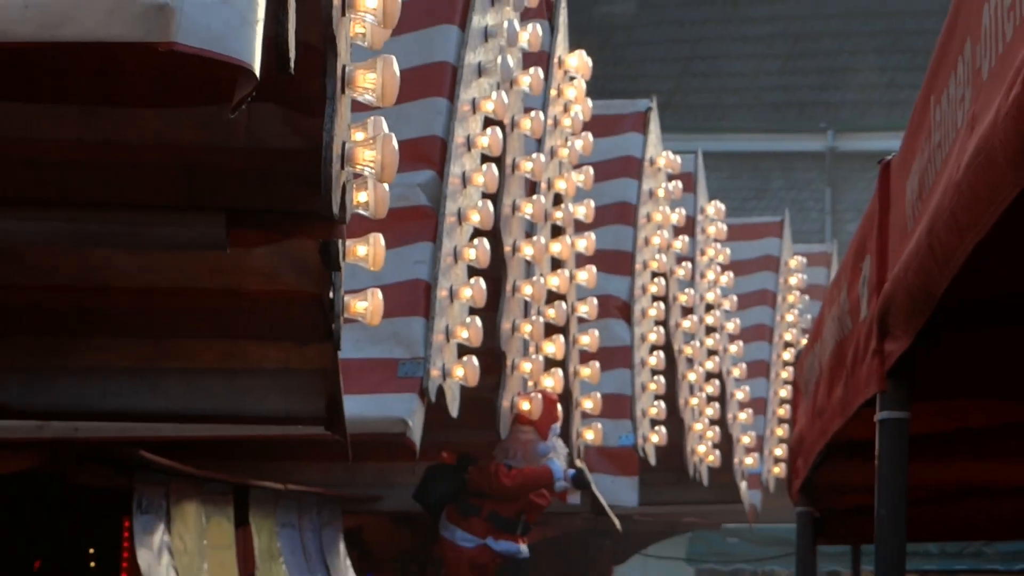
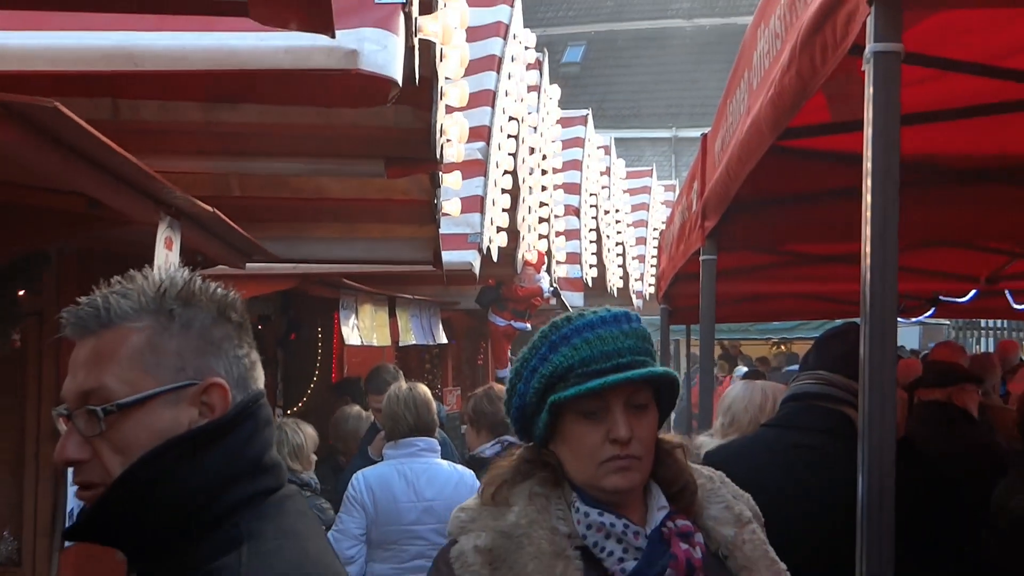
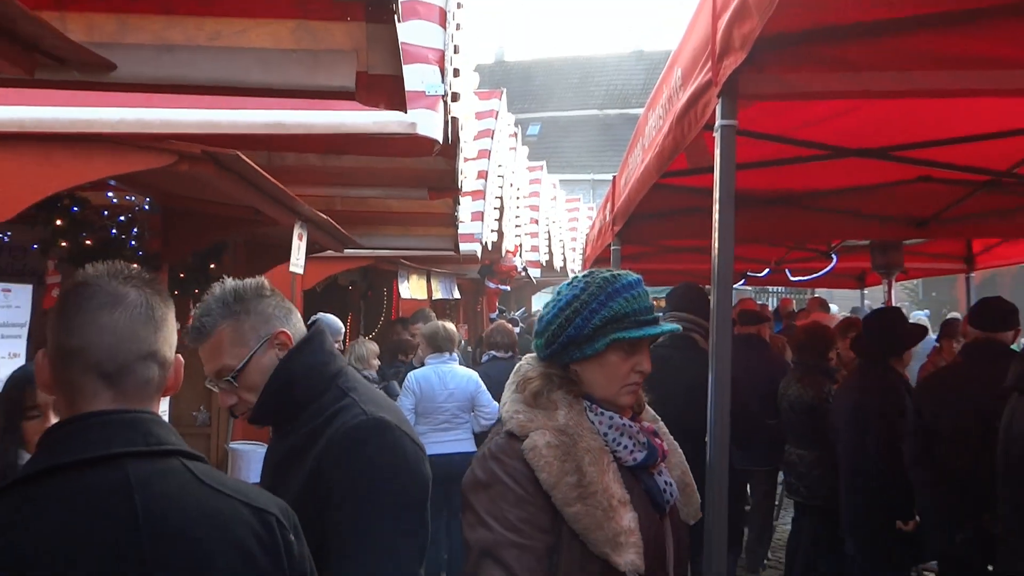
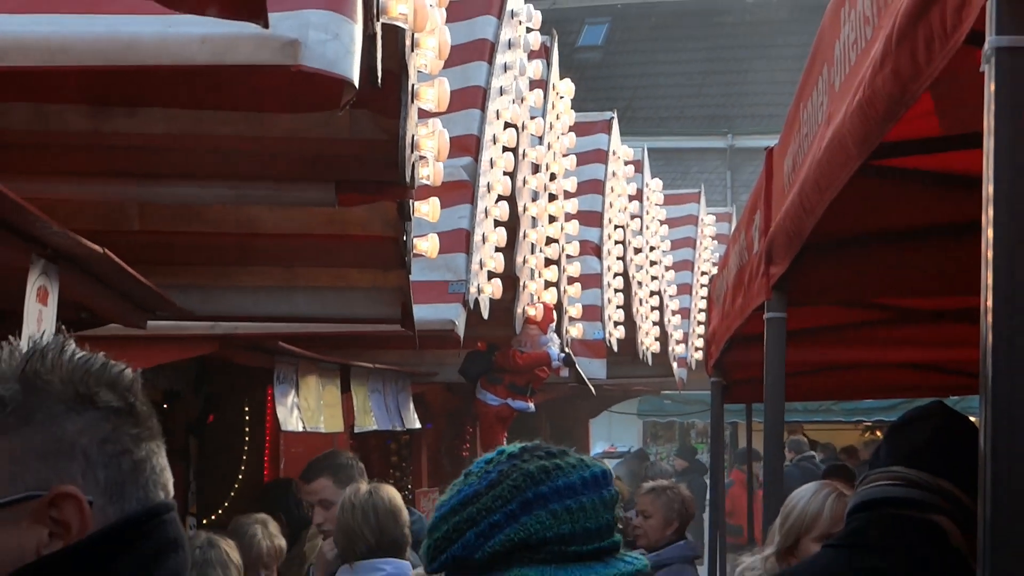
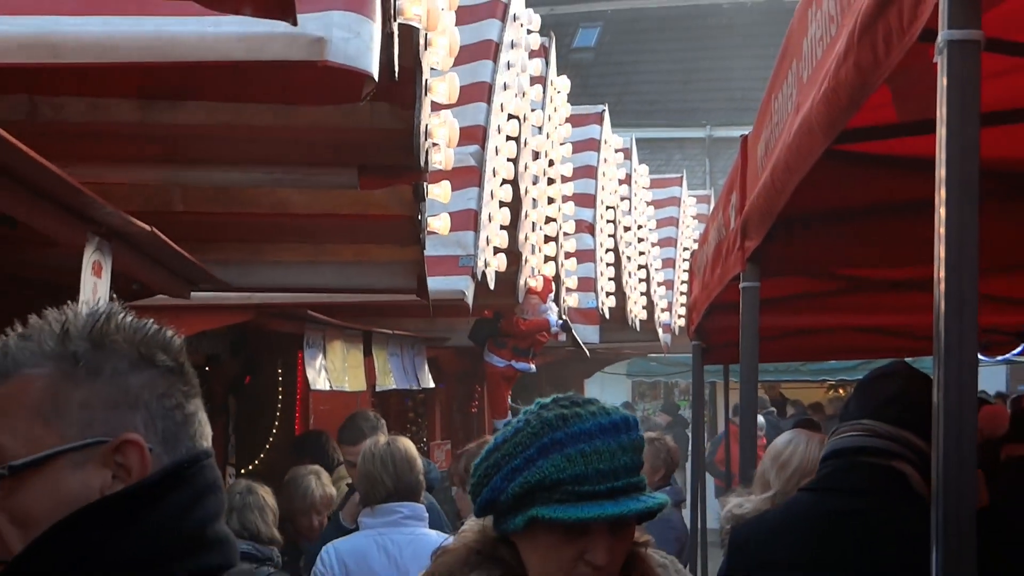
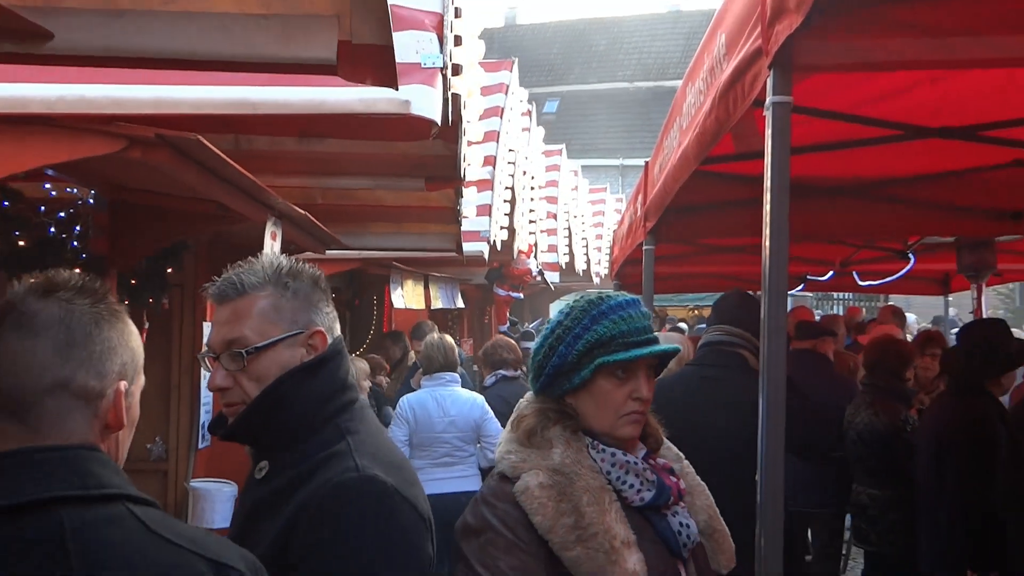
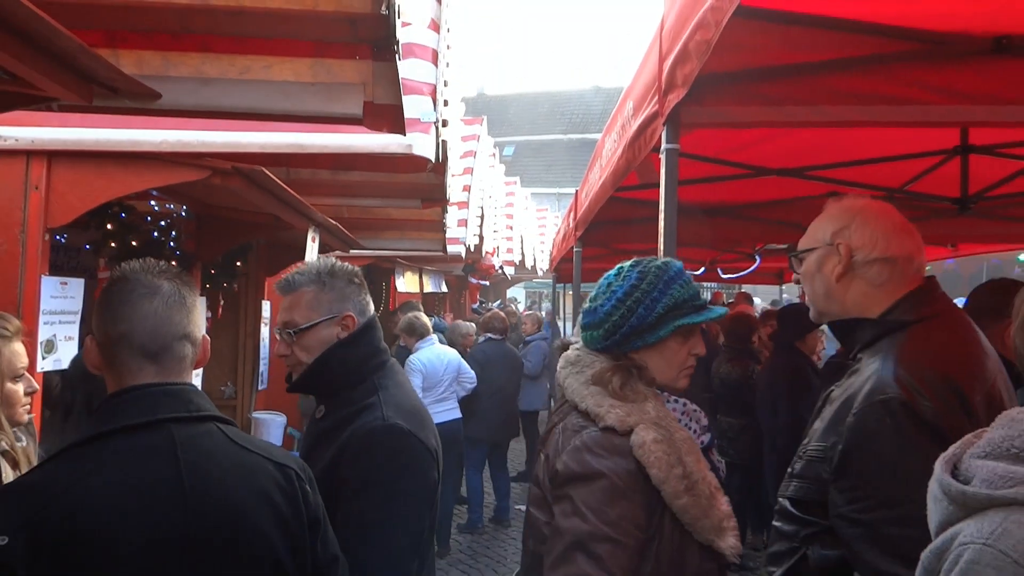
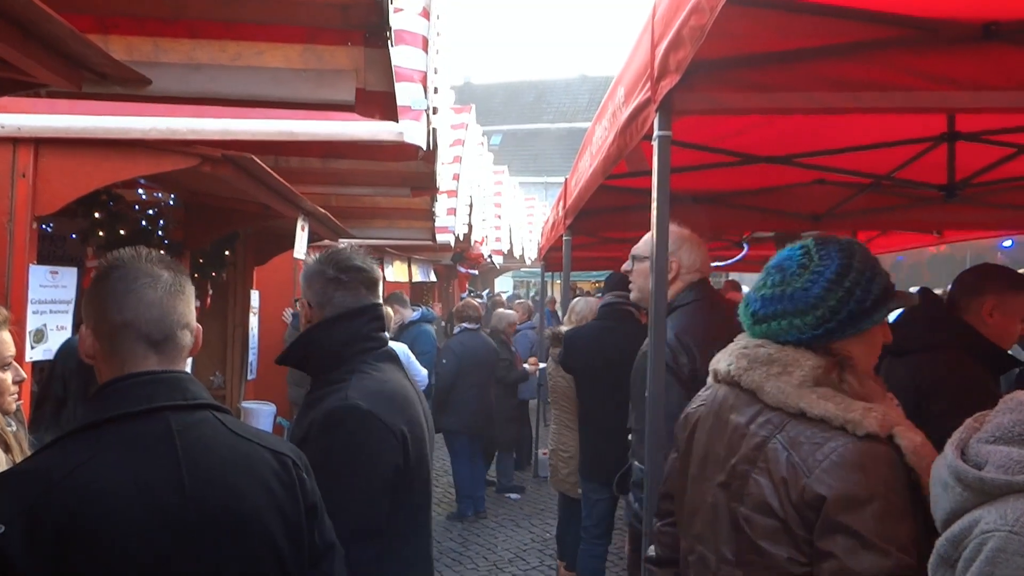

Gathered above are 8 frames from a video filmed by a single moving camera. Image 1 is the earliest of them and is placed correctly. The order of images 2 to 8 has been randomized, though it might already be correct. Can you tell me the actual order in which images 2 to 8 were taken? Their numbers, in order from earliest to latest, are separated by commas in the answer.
4, 5, 2, 6, 3, 7, 8
